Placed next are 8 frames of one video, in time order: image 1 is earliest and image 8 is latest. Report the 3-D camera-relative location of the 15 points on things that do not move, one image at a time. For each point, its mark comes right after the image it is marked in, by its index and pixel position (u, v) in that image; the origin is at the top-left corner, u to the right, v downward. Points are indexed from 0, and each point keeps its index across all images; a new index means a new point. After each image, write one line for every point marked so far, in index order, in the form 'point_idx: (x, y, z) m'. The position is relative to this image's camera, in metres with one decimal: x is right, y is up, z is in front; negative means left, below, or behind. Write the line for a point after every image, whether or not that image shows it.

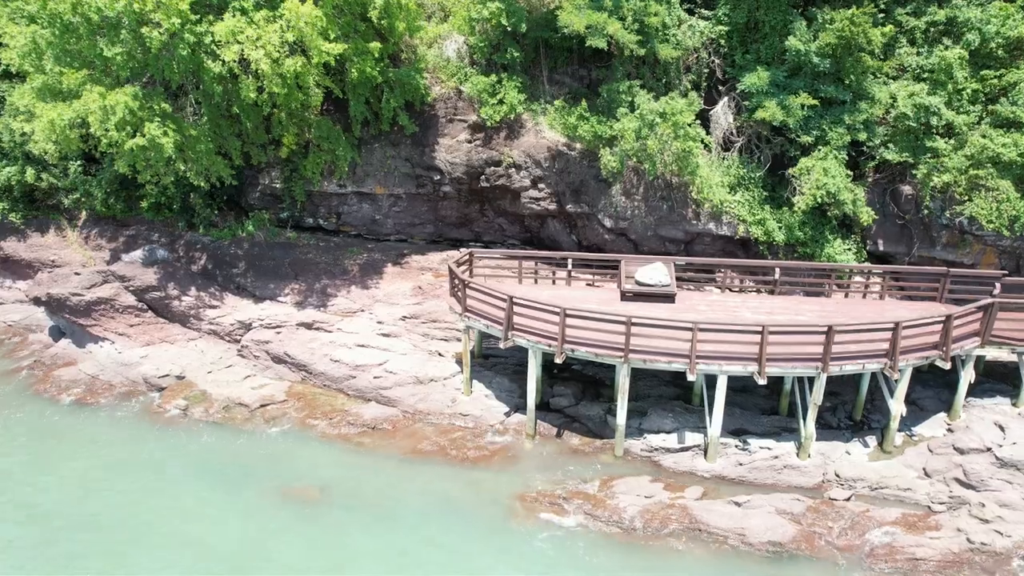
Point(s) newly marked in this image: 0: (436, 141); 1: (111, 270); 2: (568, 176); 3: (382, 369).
0: (-1.3, +2.7, +19.9) m
1: (-6.3, +0.3, +17.5) m
2: (+1.1, +2.0, +19.6) m
3: (-1.8, -1.2, +15.9) m
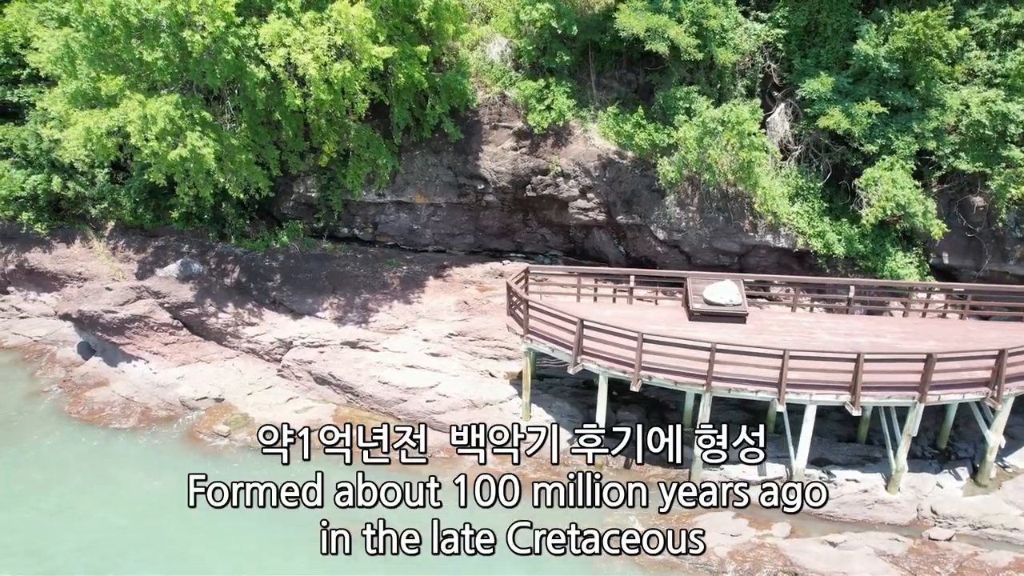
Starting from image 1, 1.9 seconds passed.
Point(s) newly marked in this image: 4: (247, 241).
0: (-0.5, +2.4, +19.0) m
1: (-5.5, 0.0, +16.7) m
2: (+1.9, +1.7, +18.7) m
3: (-1.0, -1.4, +15.0) m
4: (-4.7, +0.8, +19.1) m
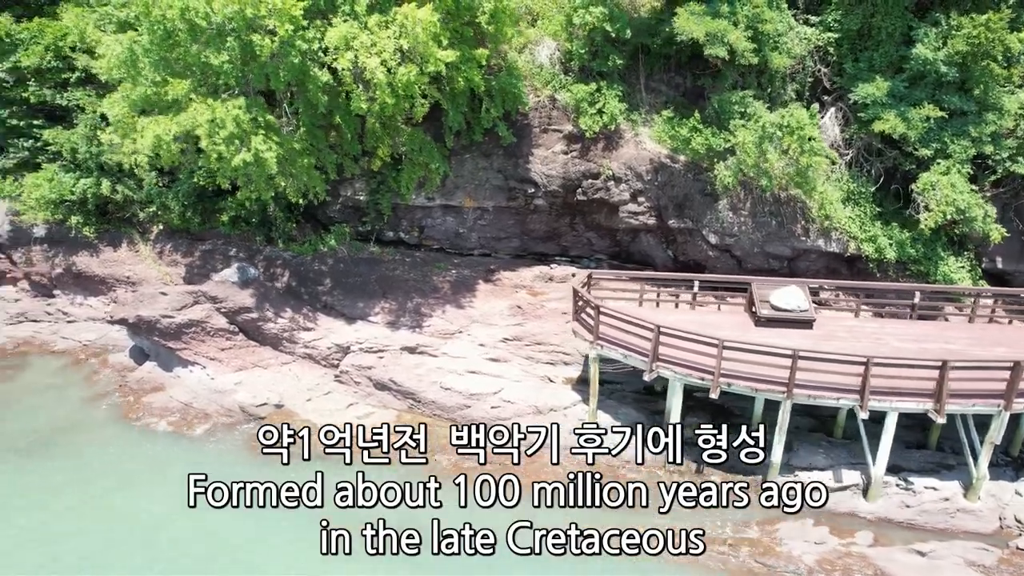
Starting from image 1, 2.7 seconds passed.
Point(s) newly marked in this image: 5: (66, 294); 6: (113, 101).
0: (+0.3, +2.4, +18.9) m
1: (-4.7, 0.0, +16.6) m
2: (+2.7, +1.7, +18.6) m
3: (-0.2, -1.5, +15.0) m
4: (-3.8, +0.8, +19.0) m
5: (-8.1, -0.1, +19.7) m
6: (-5.6, +2.6, +15.3) m
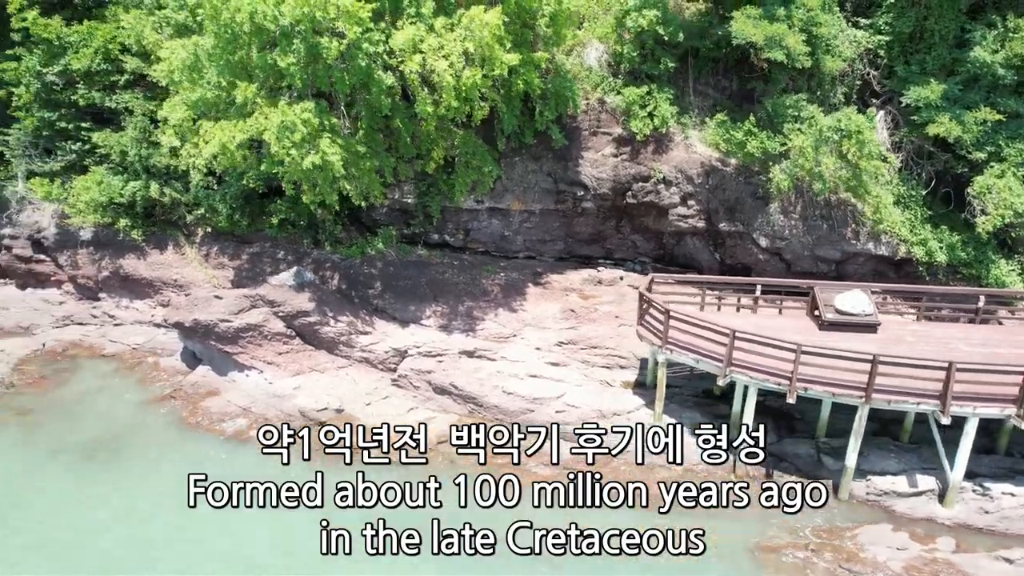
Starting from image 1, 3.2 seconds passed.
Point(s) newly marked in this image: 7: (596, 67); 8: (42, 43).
0: (+1.2, +2.3, +18.9) m
1: (-3.8, -0.1, +16.5) m
2: (+3.6, +1.6, +18.6) m
3: (+0.7, -1.6, +14.9) m
4: (-2.9, +0.7, +18.9) m
5: (-7.3, -0.2, +19.6) m
6: (-4.7, +2.6, +15.2) m
7: (+1.5, +3.9, +19.0) m
8: (-8.0, +4.2, +18.5) m
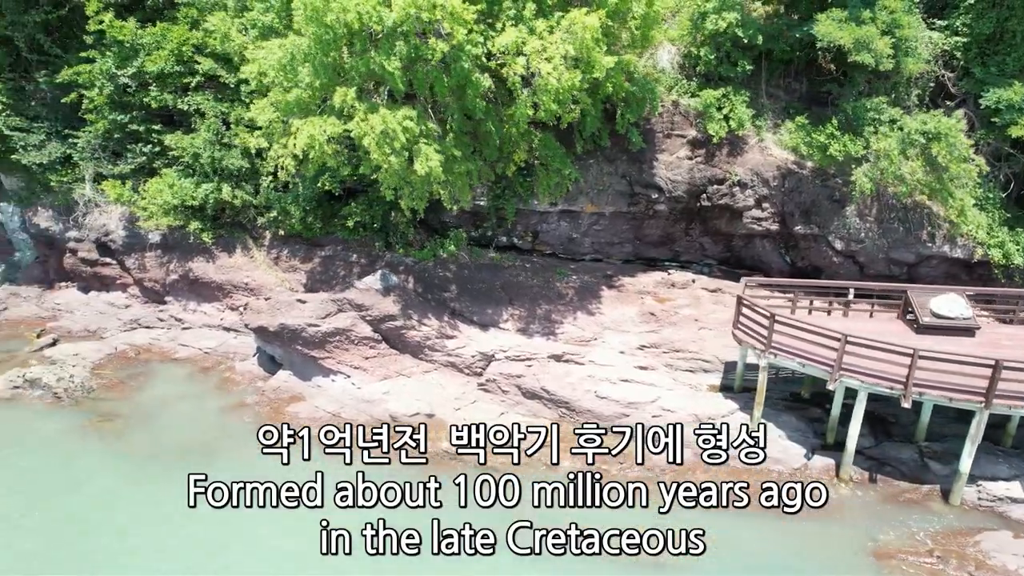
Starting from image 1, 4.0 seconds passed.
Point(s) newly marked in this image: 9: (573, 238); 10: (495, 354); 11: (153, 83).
0: (+2.5, +2.2, +18.8) m
1: (-2.5, -0.1, +16.4) m
2: (+4.8, +1.6, +18.5) m
3: (+2.0, -1.6, +14.8) m
4: (-1.7, +0.7, +18.8) m
5: (-6.0, -0.2, +19.5) m
6: (-3.4, +2.5, +15.1) m
7: (+2.7, +3.8, +18.9) m
8: (-6.7, +4.1, +18.3) m
9: (+1.1, +0.9, +20.0) m
10: (-0.3, -1.0, +16.0) m
11: (-6.1, +3.5, +18.6) m
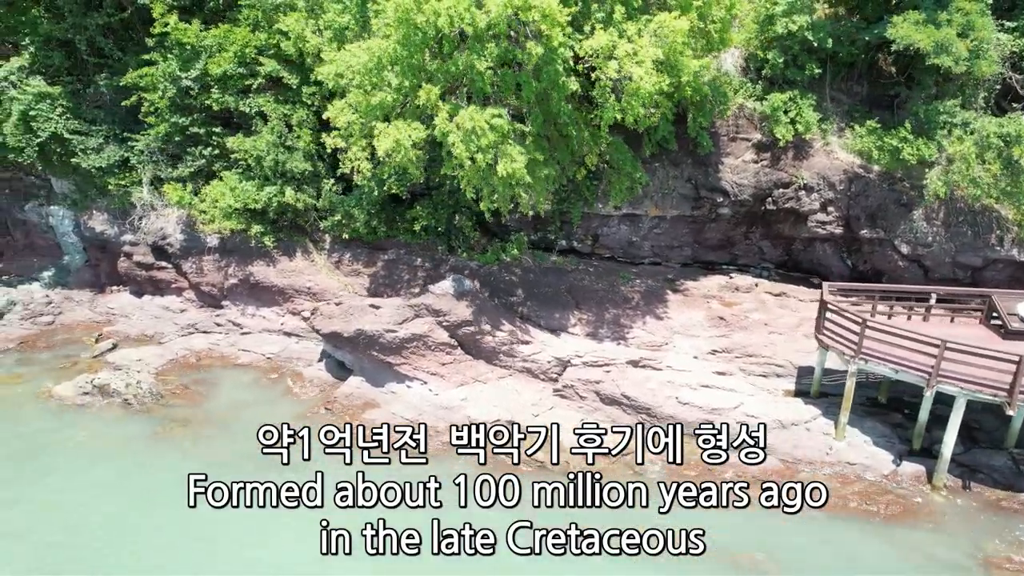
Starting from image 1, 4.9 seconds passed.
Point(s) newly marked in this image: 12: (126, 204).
0: (+3.5, +2.2, +18.7) m
1: (-1.4, -0.2, +16.3) m
2: (+5.9, +1.5, +18.4) m
3: (+3.1, -1.7, +14.7) m
4: (-0.6, +0.6, +18.7) m
5: (-4.9, -0.3, +19.4) m
6: (-2.3, +2.4, +14.9) m
7: (+3.8, +3.7, +18.8) m
8: (-5.6, +4.0, +18.2) m
9: (+2.2, +0.8, +19.8) m
10: (+0.8, -1.0, +15.9) m
11: (-5.0, +3.4, +18.4) m
12: (-7.0, +1.5, +19.8) m
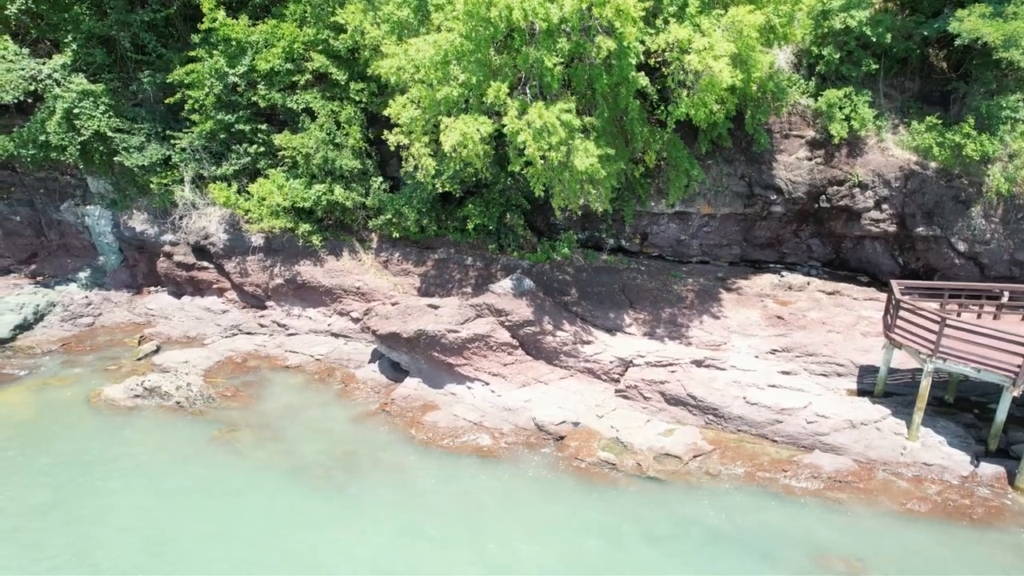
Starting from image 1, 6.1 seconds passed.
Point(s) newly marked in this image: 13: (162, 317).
0: (+4.4, +2.2, +18.4) m
1: (-0.6, -0.2, +16.0) m
2: (+6.8, +1.5, +18.1) m
3: (+4.0, -1.7, +14.4) m
4: (+0.3, +0.6, +18.4) m
5: (-4.0, -0.3, +19.0) m
6: (-1.5, +2.4, +14.7) m
7: (+4.7, +3.8, +18.5) m
8: (-4.8, +4.0, +17.9) m
9: (+3.1, +0.9, +19.6) m
10: (+1.7, -1.0, +15.6) m
11: (-4.2, +3.4, +18.1) m
12: (-6.2, +1.5, +19.5) m
13: (-6.3, -0.5, +19.7) m
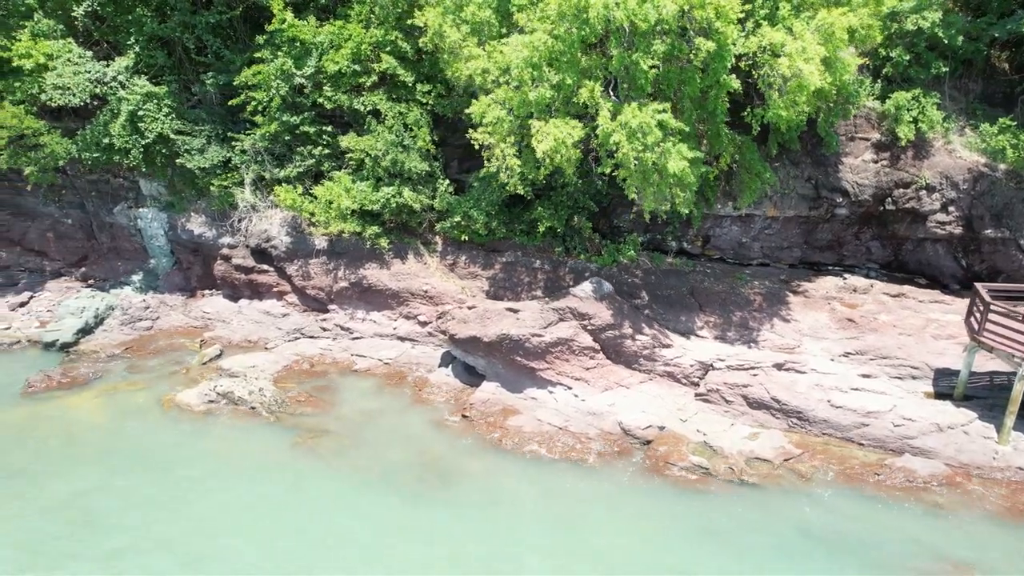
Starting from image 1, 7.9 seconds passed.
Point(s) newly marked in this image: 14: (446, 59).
0: (+5.5, +2.2, +18.3) m
1: (+0.6, -0.3, +15.9) m
2: (+7.9, +1.5, +18.1) m
3: (+5.1, -1.7, +14.3) m
4: (+1.4, +0.5, +18.3) m
5: (-2.9, -0.4, +18.9) m
6: (-0.3, +2.4, +14.6) m
7: (+5.8, +3.7, +18.4) m
8: (-3.6, +4.0, +17.8) m
9: (+4.2, +0.8, +19.5) m
10: (+2.9, -1.1, +15.5) m
11: (-3.0, +3.4, +18.0) m
12: (-5.1, +1.5, +19.4) m
13: (-5.2, -0.6, +19.5) m
14: (-1.0, +3.4, +16.2) m
